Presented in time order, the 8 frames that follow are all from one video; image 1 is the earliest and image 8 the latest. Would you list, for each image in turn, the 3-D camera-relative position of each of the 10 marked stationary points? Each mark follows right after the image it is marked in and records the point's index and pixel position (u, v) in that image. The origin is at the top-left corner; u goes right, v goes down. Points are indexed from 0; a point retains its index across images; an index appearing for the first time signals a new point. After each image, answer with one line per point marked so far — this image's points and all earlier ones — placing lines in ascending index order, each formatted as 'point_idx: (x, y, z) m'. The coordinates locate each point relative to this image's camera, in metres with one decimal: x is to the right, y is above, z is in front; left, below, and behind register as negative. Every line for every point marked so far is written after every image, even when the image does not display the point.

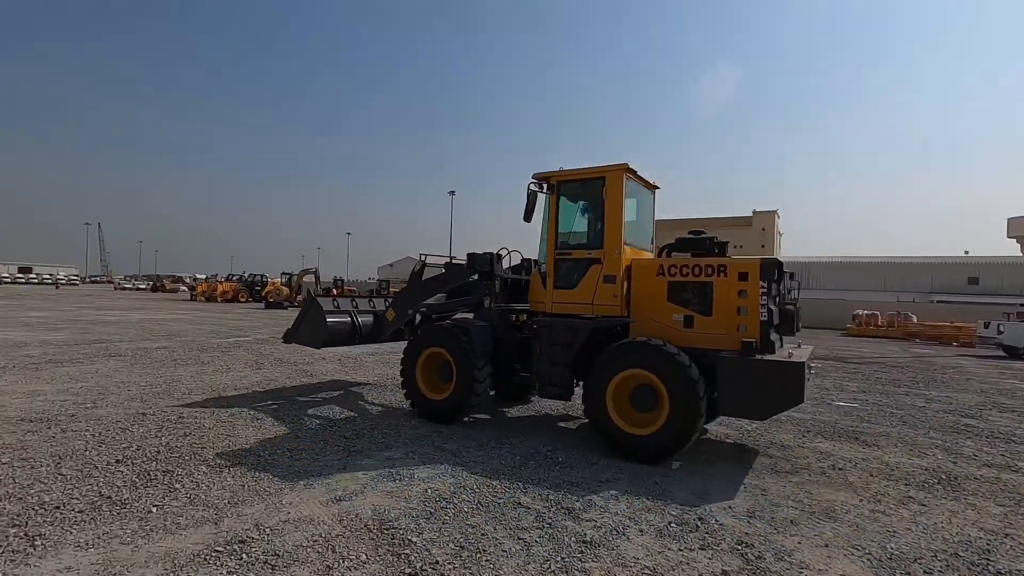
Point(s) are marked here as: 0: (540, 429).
0: (+0.2, -1.5, +5.7) m
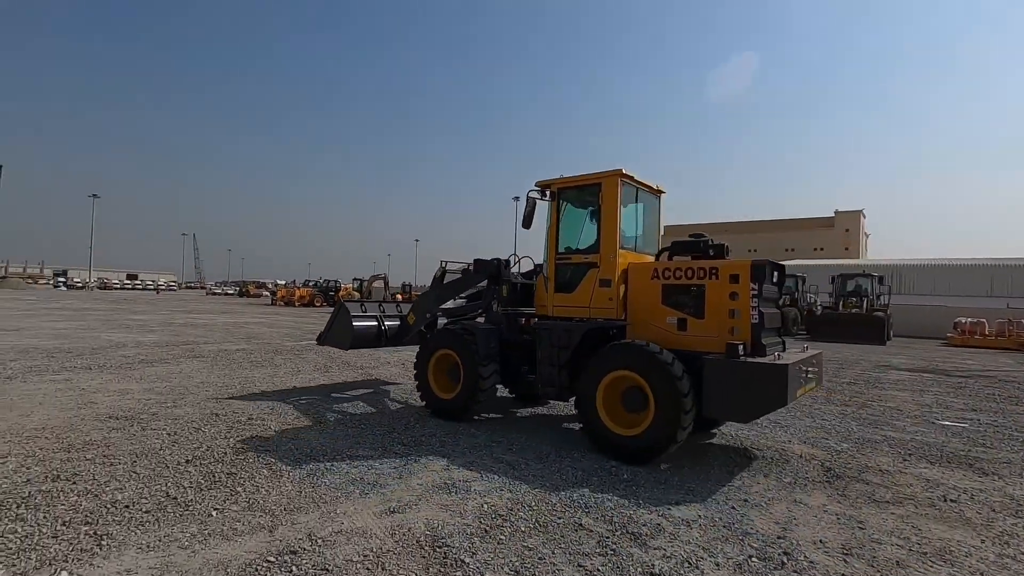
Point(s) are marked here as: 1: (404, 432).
0: (+0.9, -1.5, +5.4) m
1: (-1.1, -1.4, +5.4) m
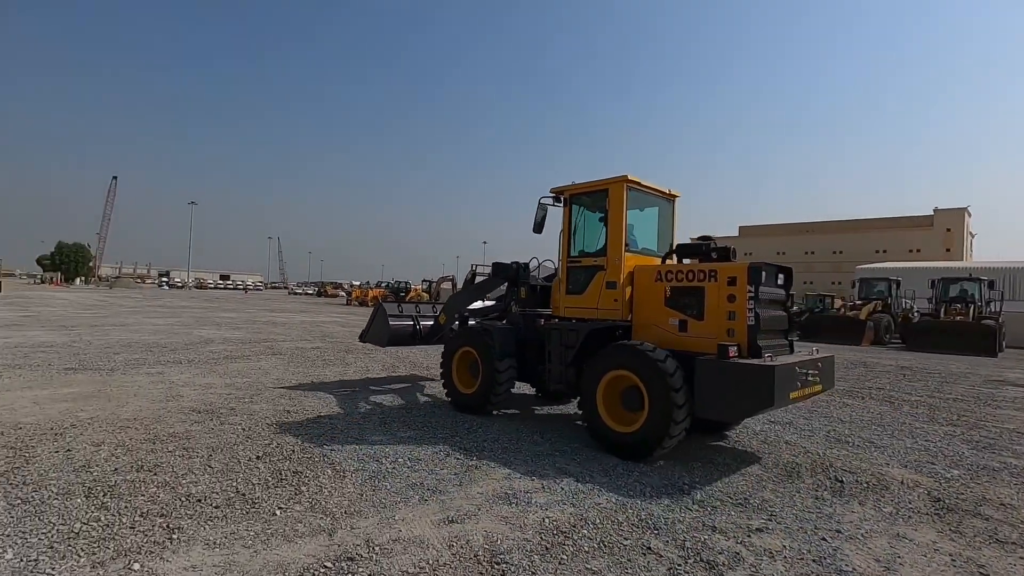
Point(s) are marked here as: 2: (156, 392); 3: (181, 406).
0: (+1.5, -1.5, +5.1) m
1: (-0.4, -1.5, +5.3) m
2: (-4.6, -1.3, +6.9) m
3: (-3.8, -1.4, +6.2) m
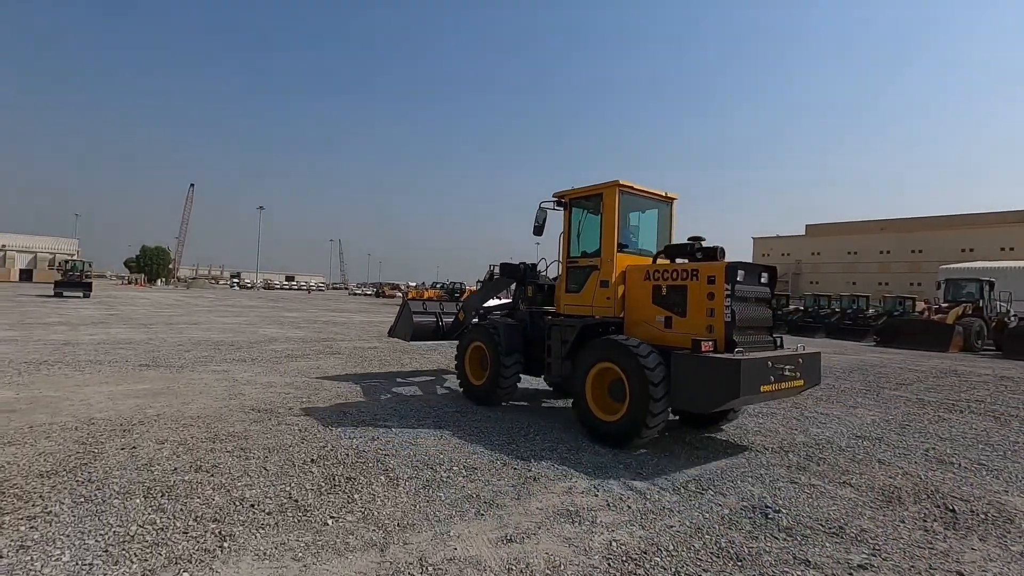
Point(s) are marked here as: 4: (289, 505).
0: (+2.0, -1.6, +4.6) m
1: (+0.1, -1.5, +5.1) m
2: (-3.9, -1.3, +7.1) m
3: (-3.2, -1.4, +6.3) m
4: (-1.4, -1.4, +3.4) m
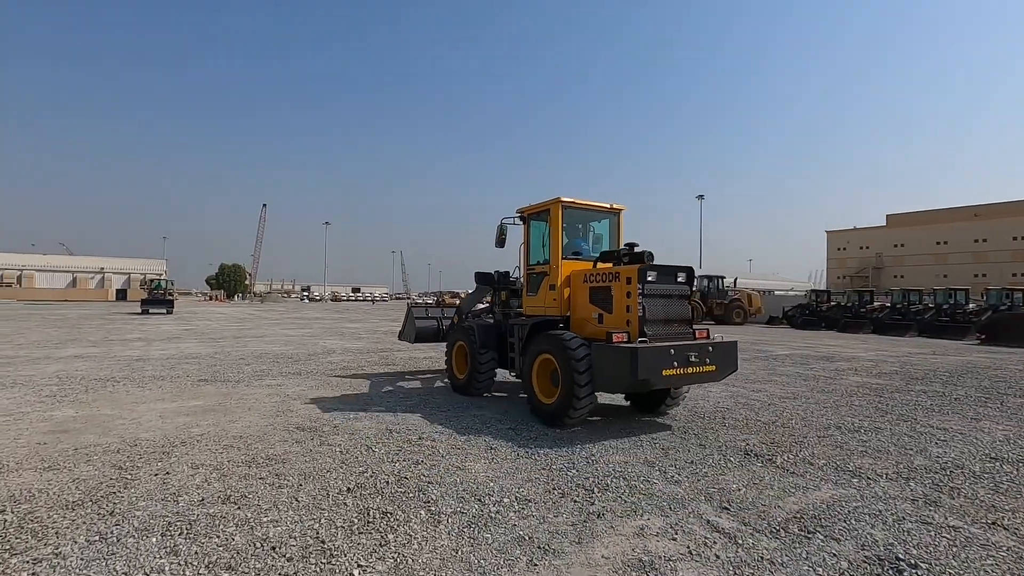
0: (+2.4, -1.5, +3.8) m
1: (+0.6, -1.5, +4.5) m
2: (-3.1, -1.5, +6.9) m
3: (-2.5, -1.5, +6.0) m
4: (-1.1, -1.4, +2.9) m
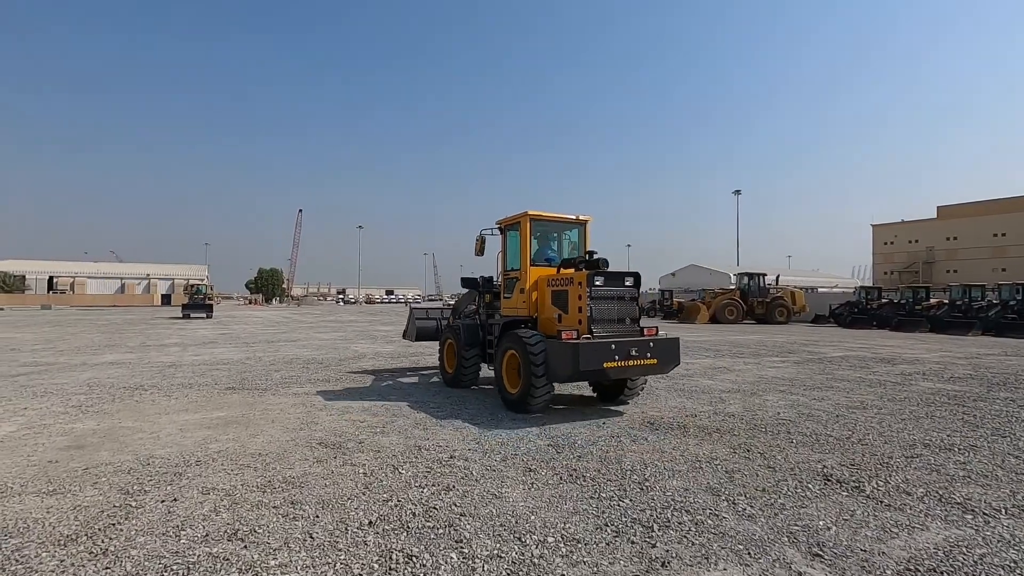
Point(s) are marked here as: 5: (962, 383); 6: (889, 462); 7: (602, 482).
0: (+2.7, -1.5, +3.1) m
1: (+0.9, -1.5, +3.9) m
2: (-2.7, -1.6, +6.5) m
3: (-2.1, -1.6, +5.6) m
4: (-0.9, -1.5, +2.5) m
5: (+8.0, -1.7, +9.5) m
6: (+3.3, -1.5, +4.7) m
7: (+0.7, -1.5, +4.1) m
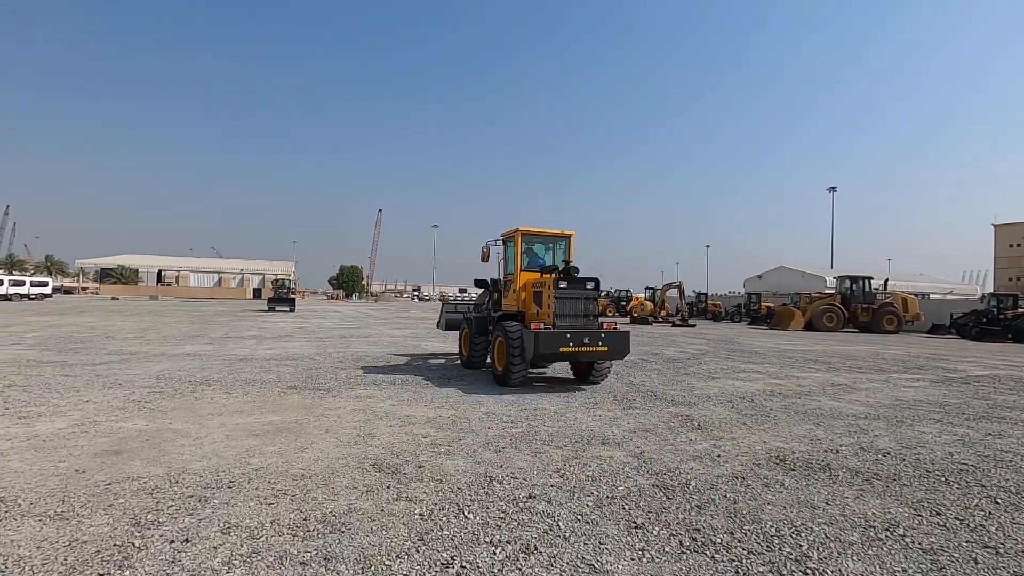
0: (+3.1, -1.5, +1.7) m
1: (+1.5, -1.5, +2.7) m
2: (-1.7, -1.5, +5.7) m
3: (-1.3, -1.5, +4.8) m
4: (-0.5, -1.4, +1.5) m
5: (+9.2, -1.8, +7.3) m
6: (+3.9, -1.6, +3.2) m
7: (+1.3, -1.5, +2.9) m
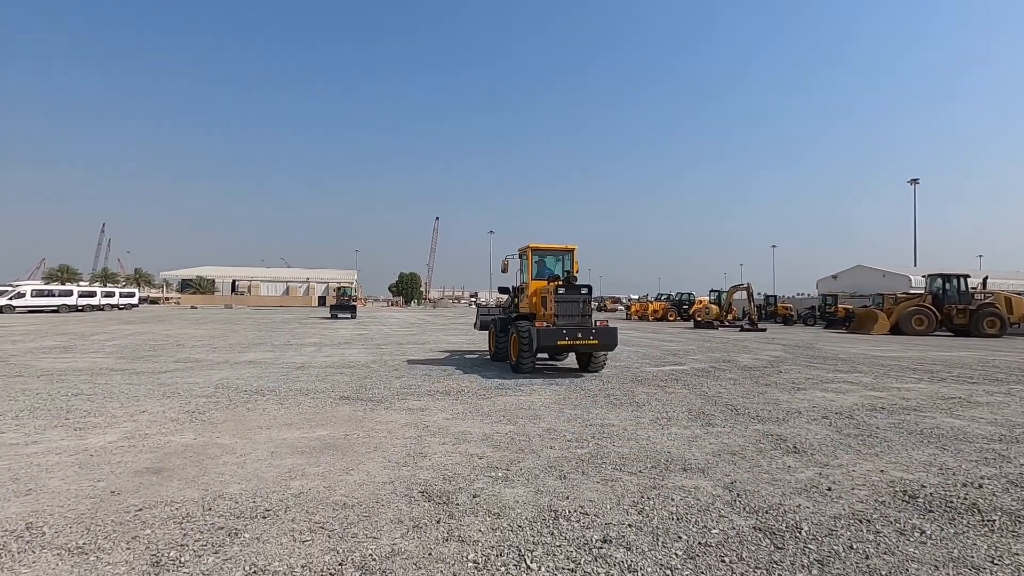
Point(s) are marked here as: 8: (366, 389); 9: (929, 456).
0: (+3.3, -1.5, +0.7) m
1: (+1.8, -1.5, +1.9) m
2: (-1.1, -1.5, +5.3) m
3: (-0.8, -1.5, +4.3) m
4: (-0.3, -1.4, +0.9) m
5: (+9.9, -1.7, +5.7) m
6: (+4.3, -1.5, +2.1) m
7: (+1.6, -1.5, +2.2) m
8: (-2.4, -1.7, +8.8) m
9: (+4.0, -1.6, +5.2) m
